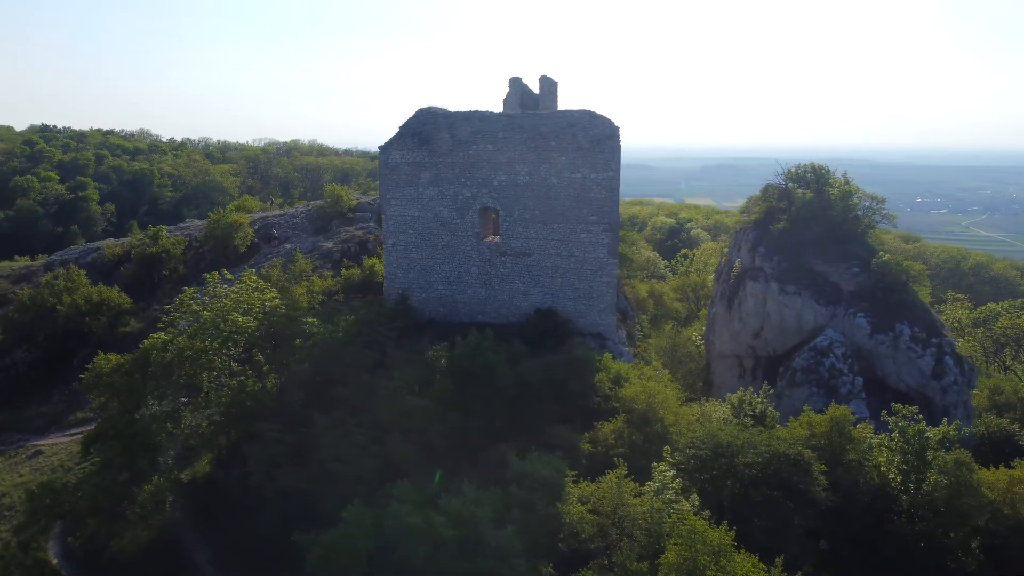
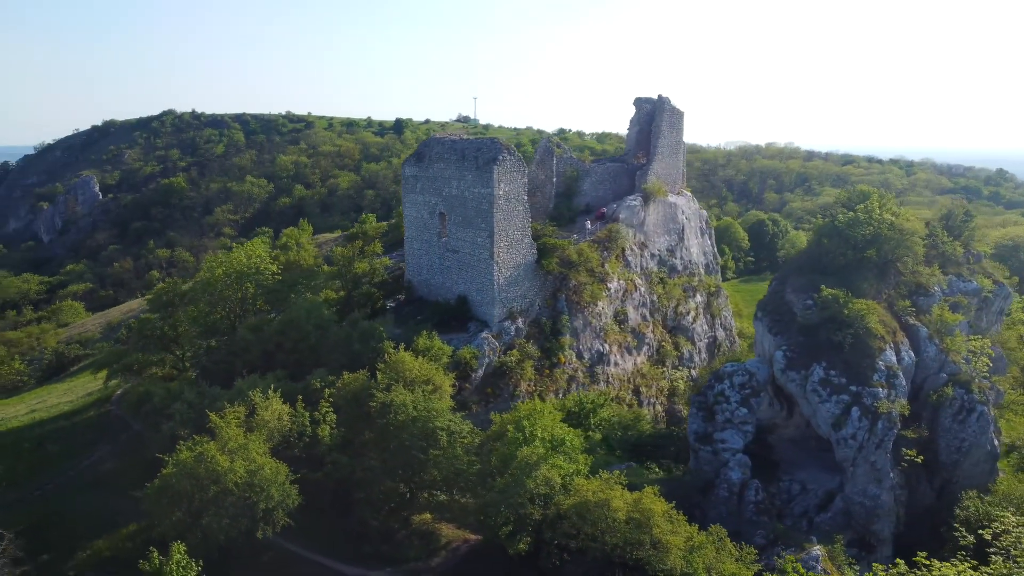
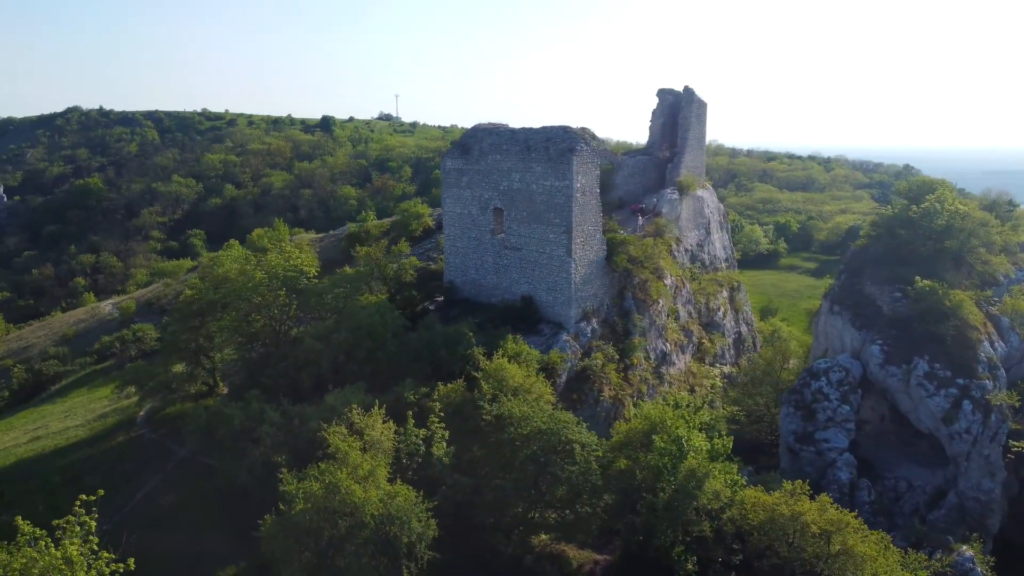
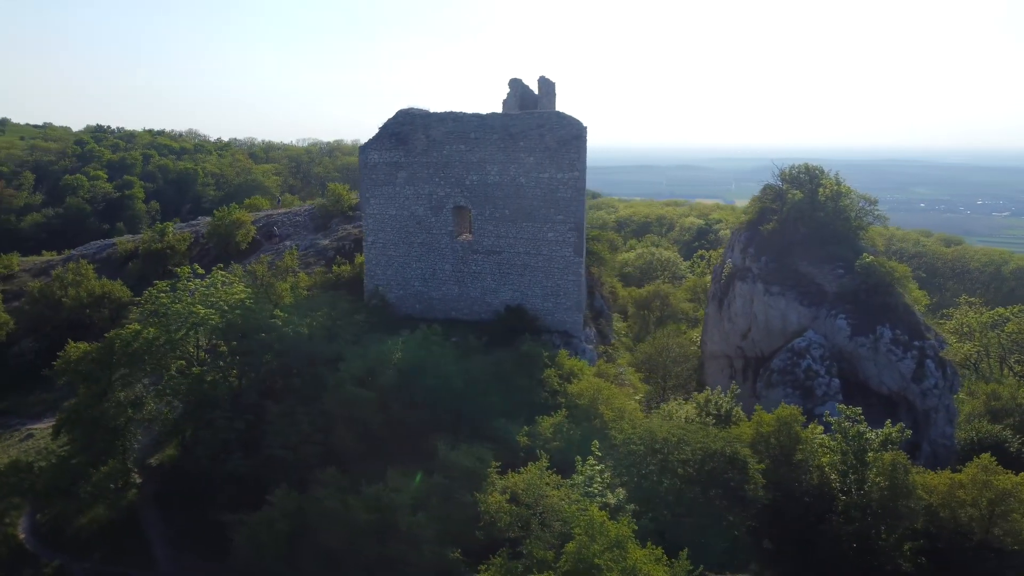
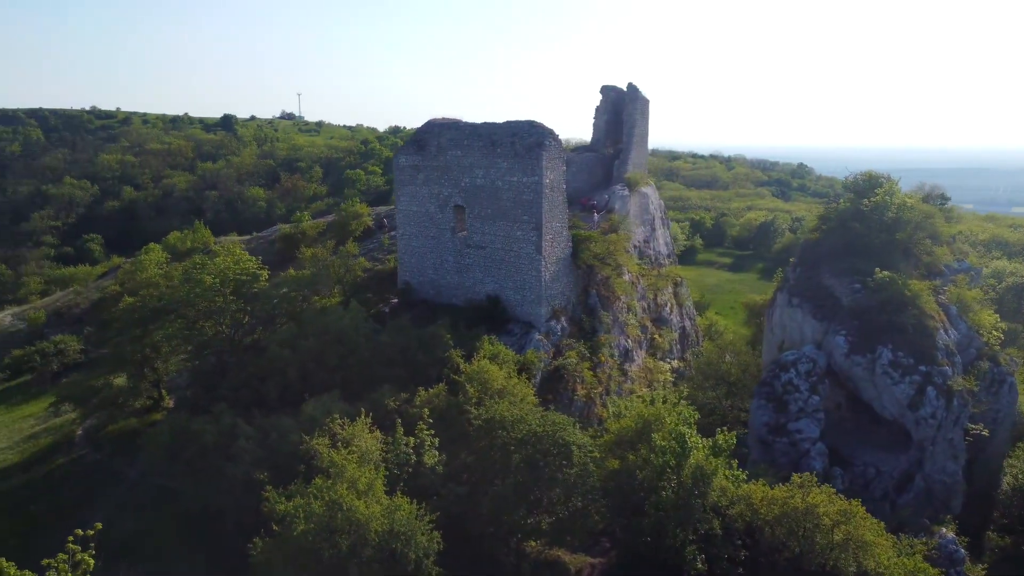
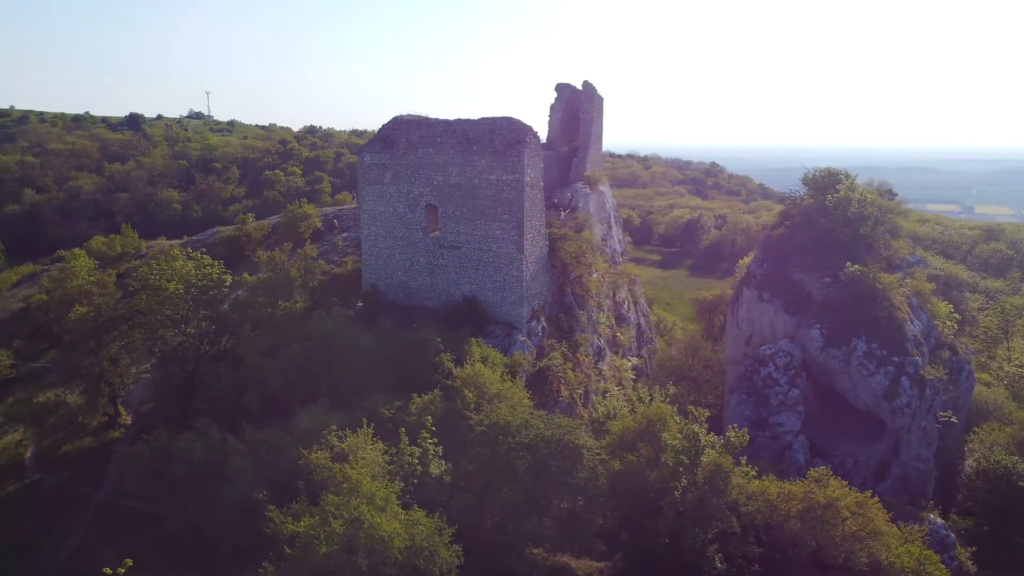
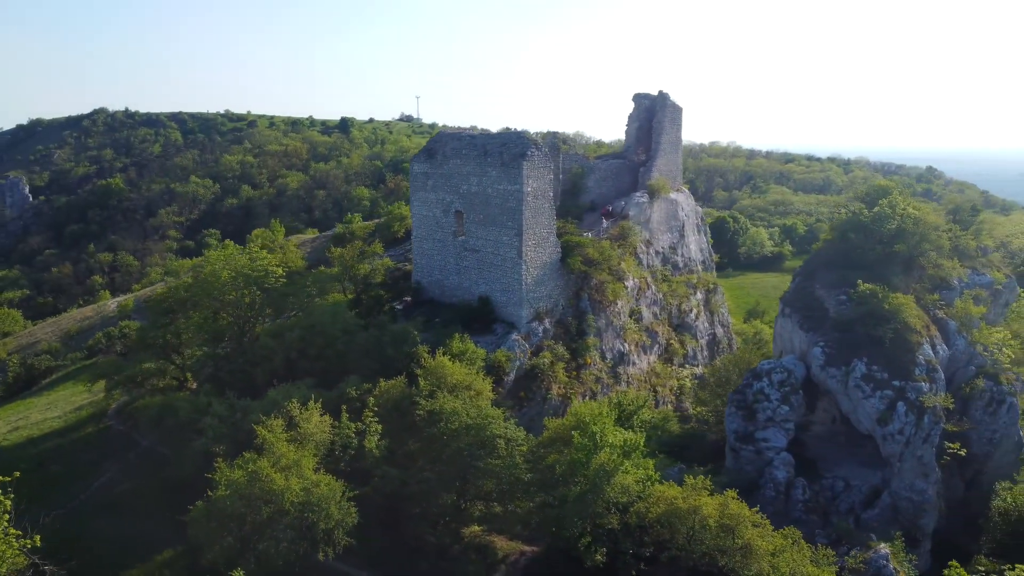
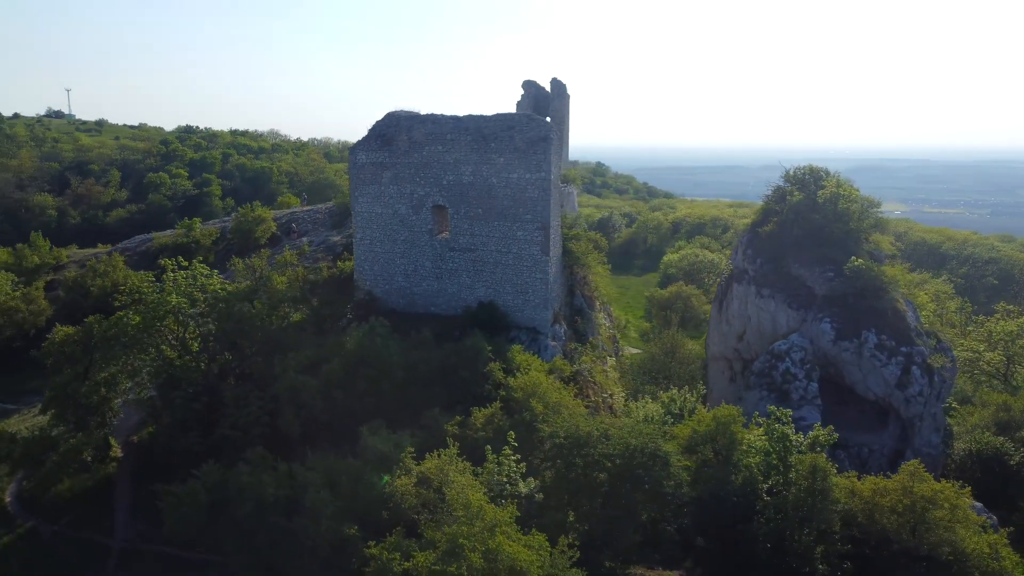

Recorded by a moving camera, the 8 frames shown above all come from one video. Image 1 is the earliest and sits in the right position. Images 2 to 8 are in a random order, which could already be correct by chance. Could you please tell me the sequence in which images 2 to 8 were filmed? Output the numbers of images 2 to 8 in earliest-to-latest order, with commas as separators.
4, 8, 6, 5, 3, 7, 2
